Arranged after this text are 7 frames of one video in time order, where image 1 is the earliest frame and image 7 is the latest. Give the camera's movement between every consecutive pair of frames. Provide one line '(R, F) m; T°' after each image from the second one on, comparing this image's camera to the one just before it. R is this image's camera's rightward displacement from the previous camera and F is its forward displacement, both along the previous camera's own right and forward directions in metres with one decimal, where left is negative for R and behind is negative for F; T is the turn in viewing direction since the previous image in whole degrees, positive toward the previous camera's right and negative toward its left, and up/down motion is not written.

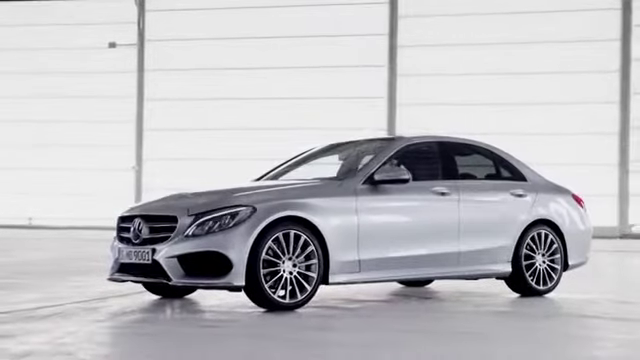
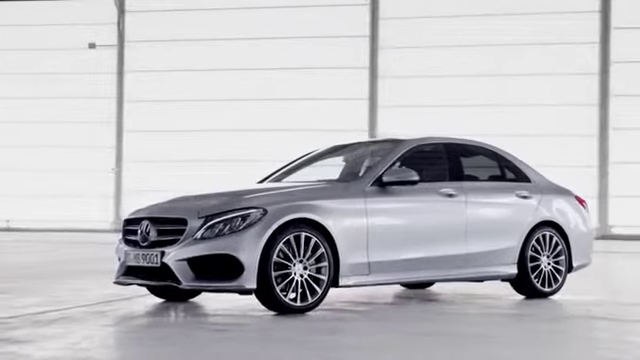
(-0.3, +0.1) m; +1°
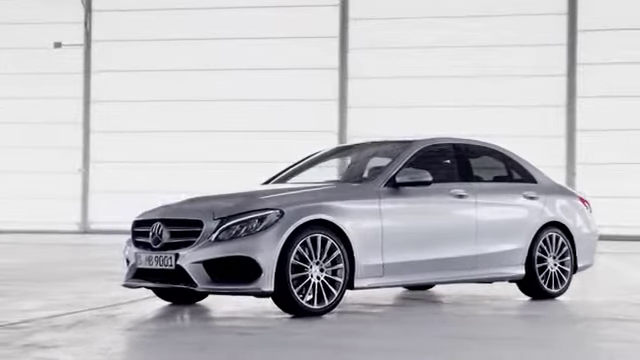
(-0.4, +0.1) m; +2°
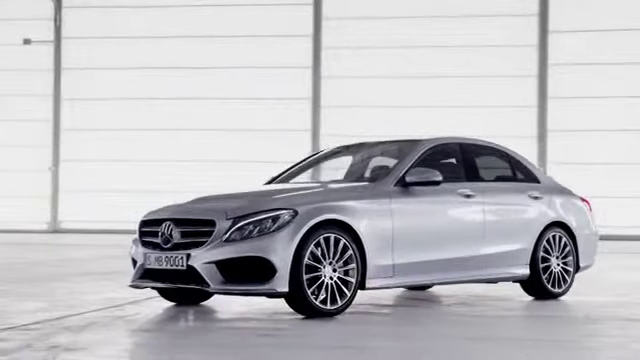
(-0.3, +0.1) m; +2°
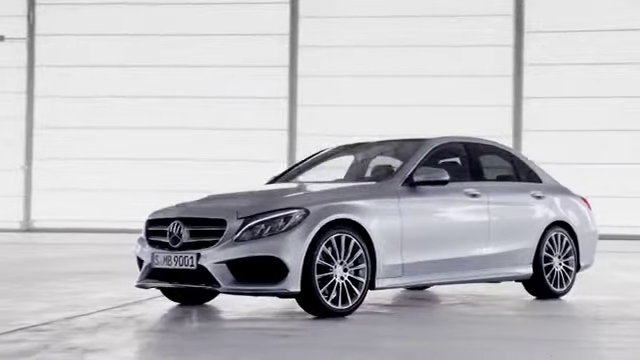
(-0.3, 0.0) m; +2°
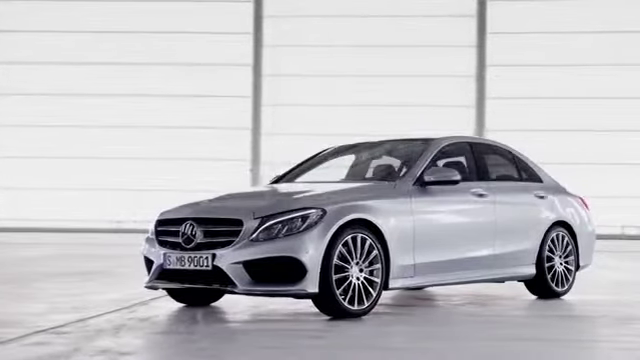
(-0.4, +0.1) m; +3°
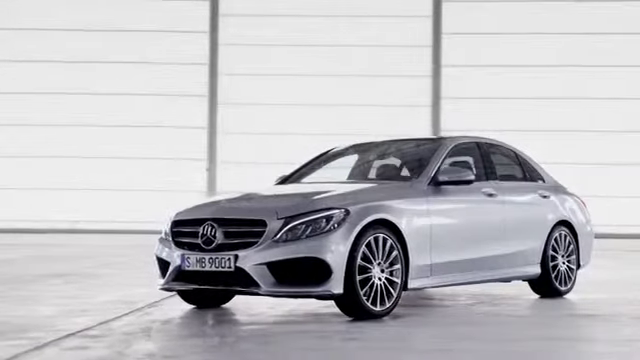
(-0.5, +0.1) m; +3°
